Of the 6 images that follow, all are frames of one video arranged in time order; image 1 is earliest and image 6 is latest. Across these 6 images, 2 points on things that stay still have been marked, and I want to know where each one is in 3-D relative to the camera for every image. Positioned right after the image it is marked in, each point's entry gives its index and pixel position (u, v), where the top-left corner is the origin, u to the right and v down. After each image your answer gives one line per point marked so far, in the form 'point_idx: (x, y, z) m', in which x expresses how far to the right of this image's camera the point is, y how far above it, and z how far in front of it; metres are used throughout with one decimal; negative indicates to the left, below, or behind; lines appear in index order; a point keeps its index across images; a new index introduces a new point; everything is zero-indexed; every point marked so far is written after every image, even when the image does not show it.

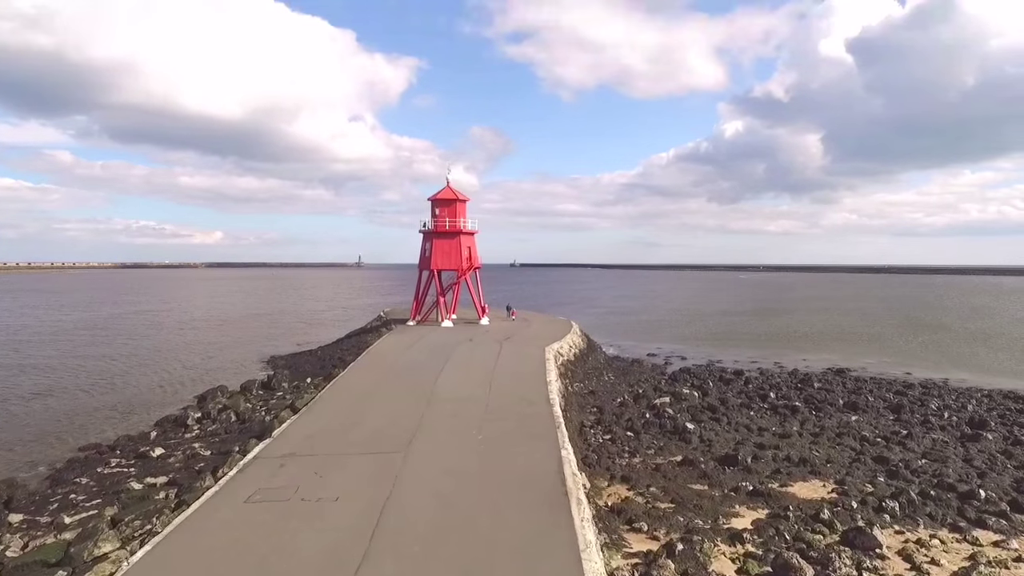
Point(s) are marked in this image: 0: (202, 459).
0: (-6.6, -3.6, +12.2) m
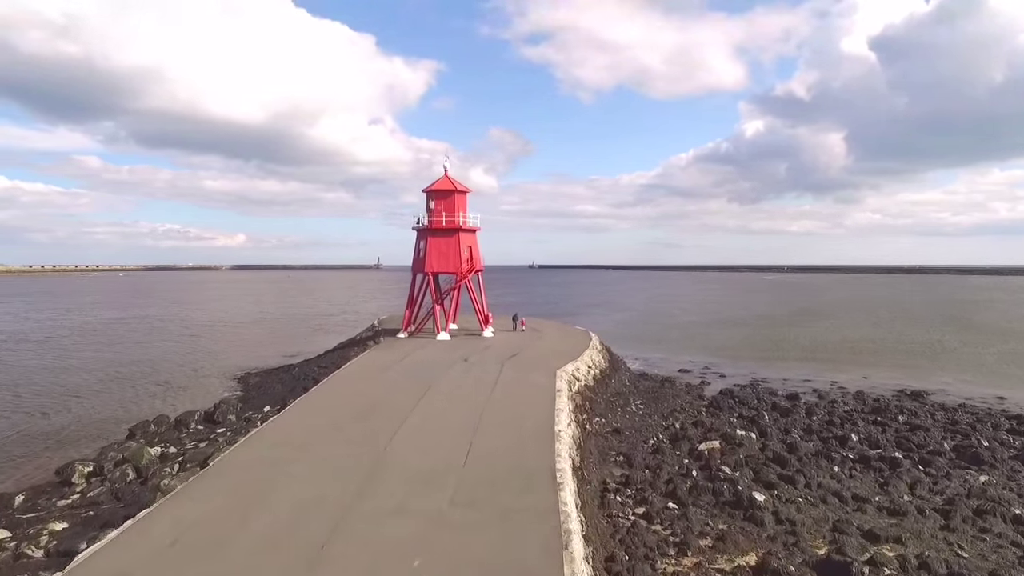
0: (-6.8, -3.9, +8.1) m
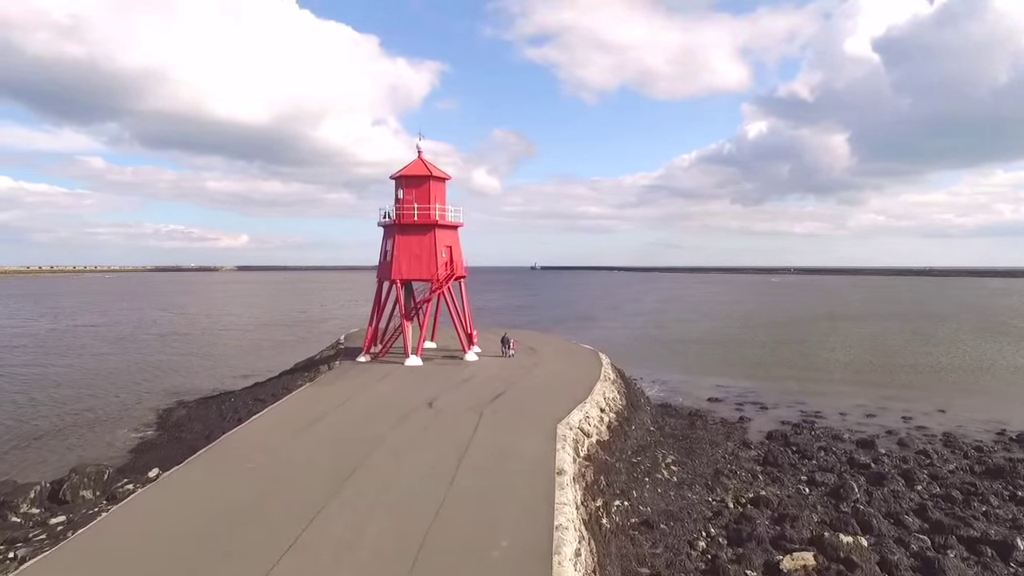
0: (-7.3, -4.2, +2.8) m
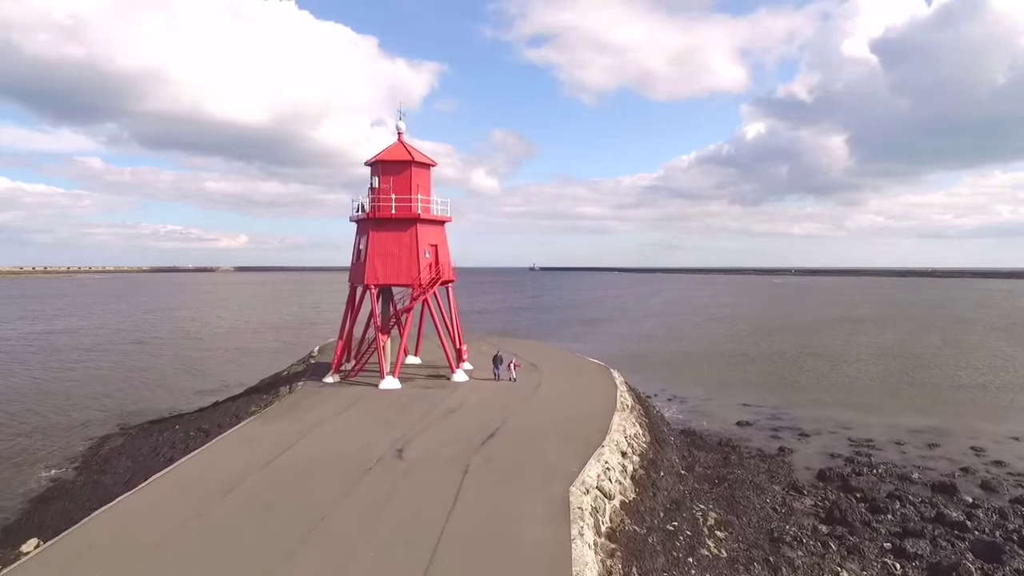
0: (-7.3, -4.4, -0.5) m
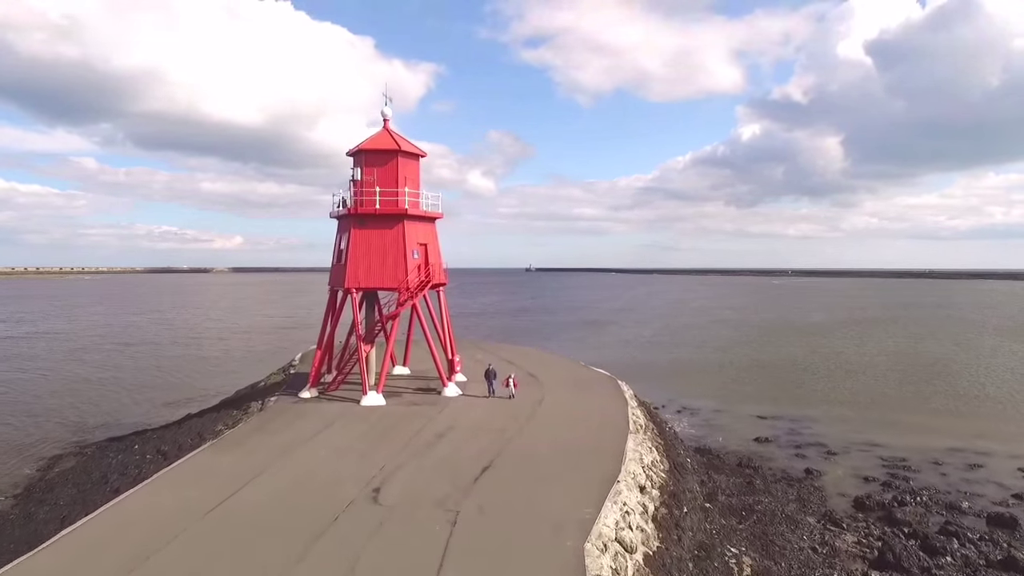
0: (-7.3, -4.5, -2.3) m
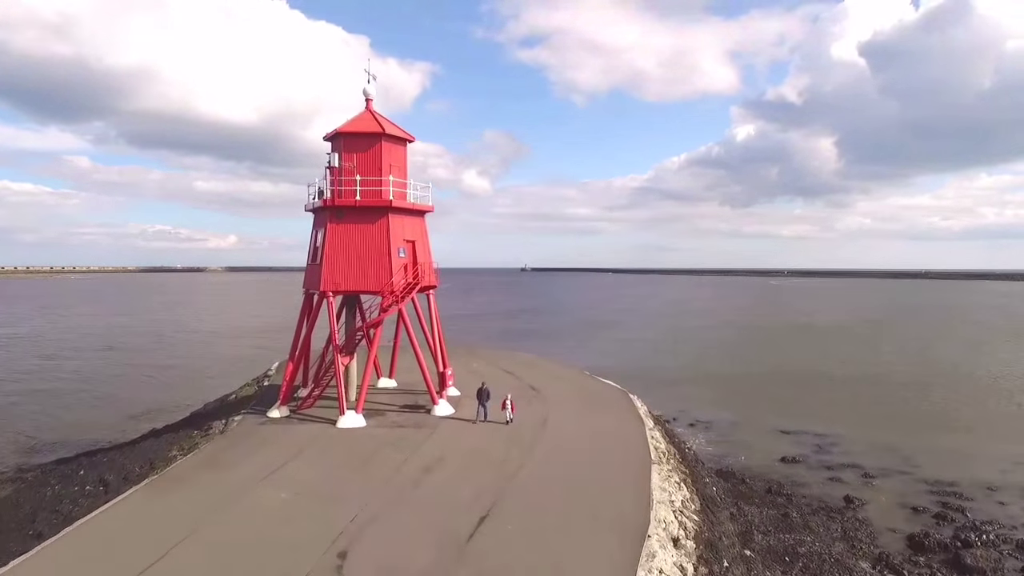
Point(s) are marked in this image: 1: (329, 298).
0: (-7.1, -4.6, -4.3) m
1: (-4.3, -0.2, +13.6) m
